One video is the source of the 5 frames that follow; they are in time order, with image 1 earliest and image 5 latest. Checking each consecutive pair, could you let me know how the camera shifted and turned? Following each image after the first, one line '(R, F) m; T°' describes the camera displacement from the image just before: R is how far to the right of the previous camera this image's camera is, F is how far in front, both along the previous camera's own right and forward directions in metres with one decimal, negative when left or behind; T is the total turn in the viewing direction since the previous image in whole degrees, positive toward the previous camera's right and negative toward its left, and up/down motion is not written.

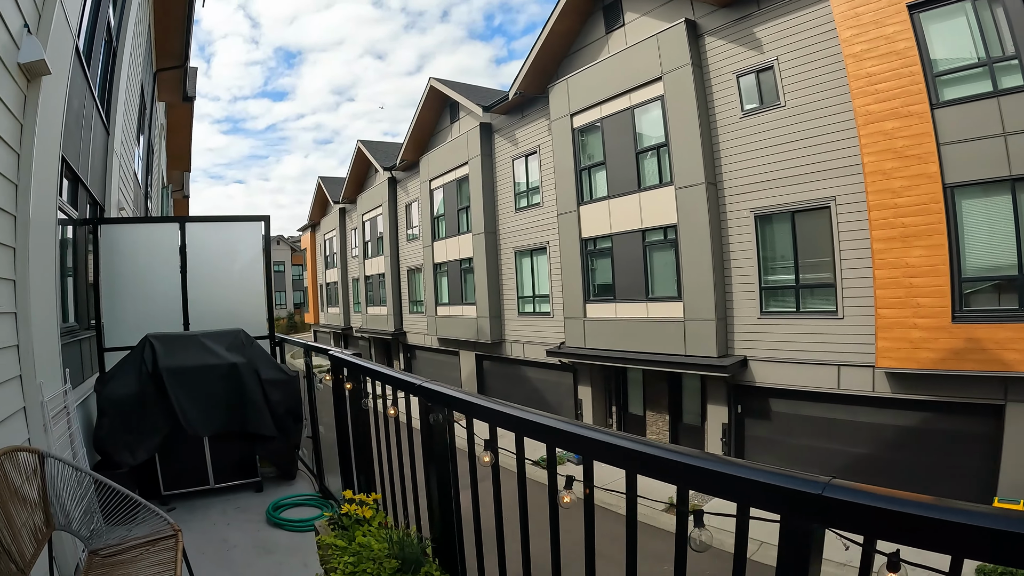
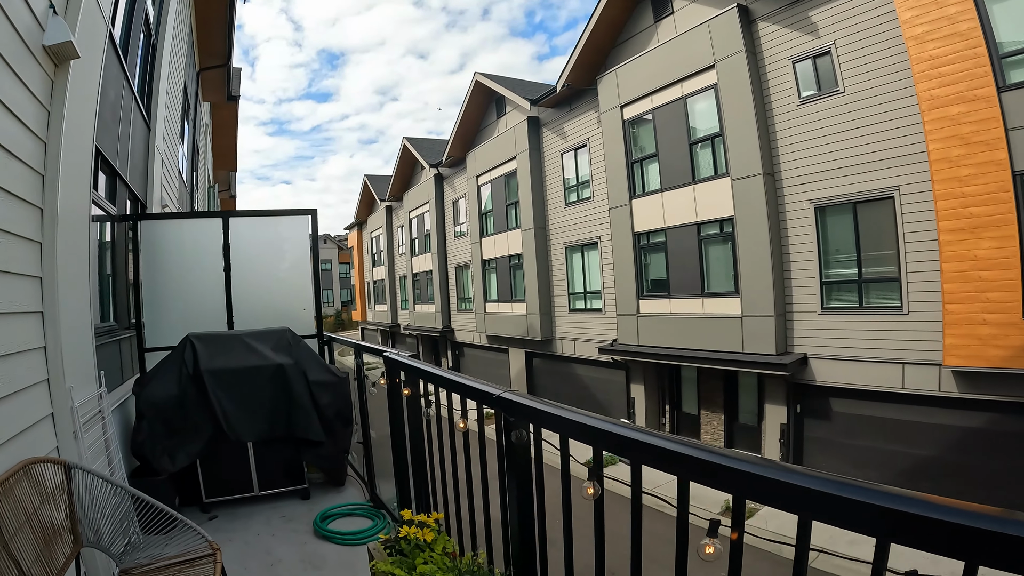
(-0.2, +0.3) m; -4°
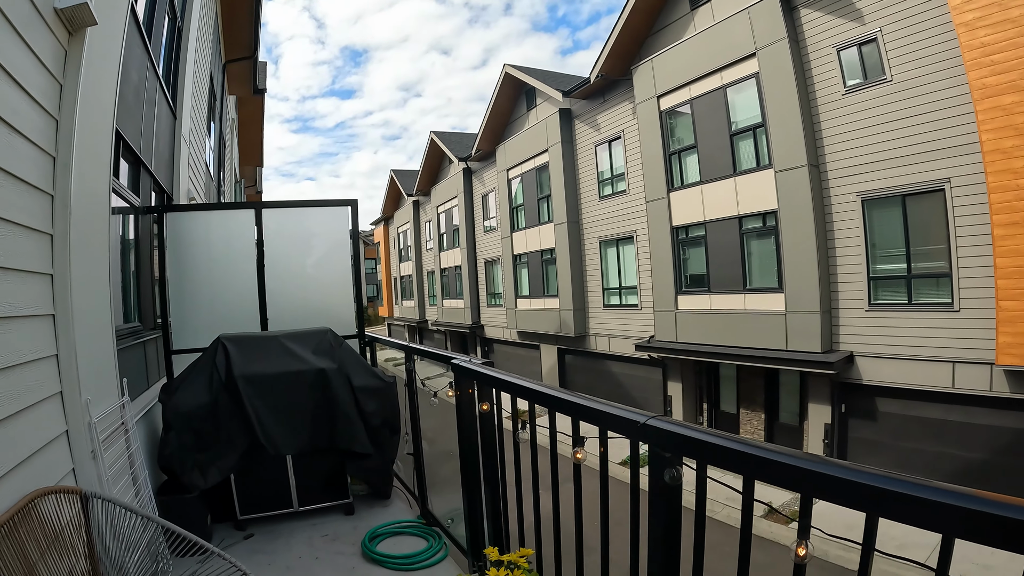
(-0.2, +0.2) m; -2°
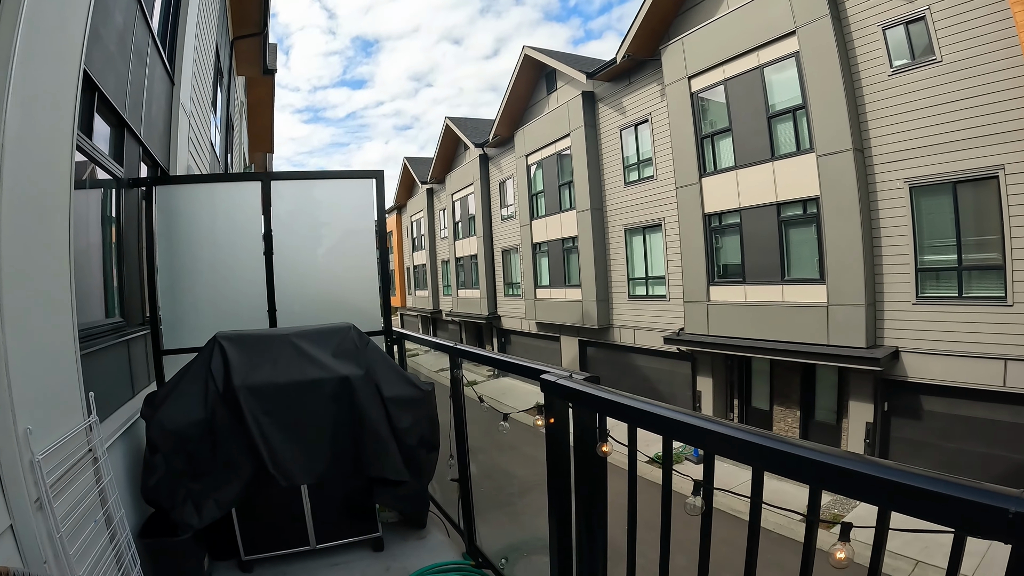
(-0.2, +0.4) m; -1°
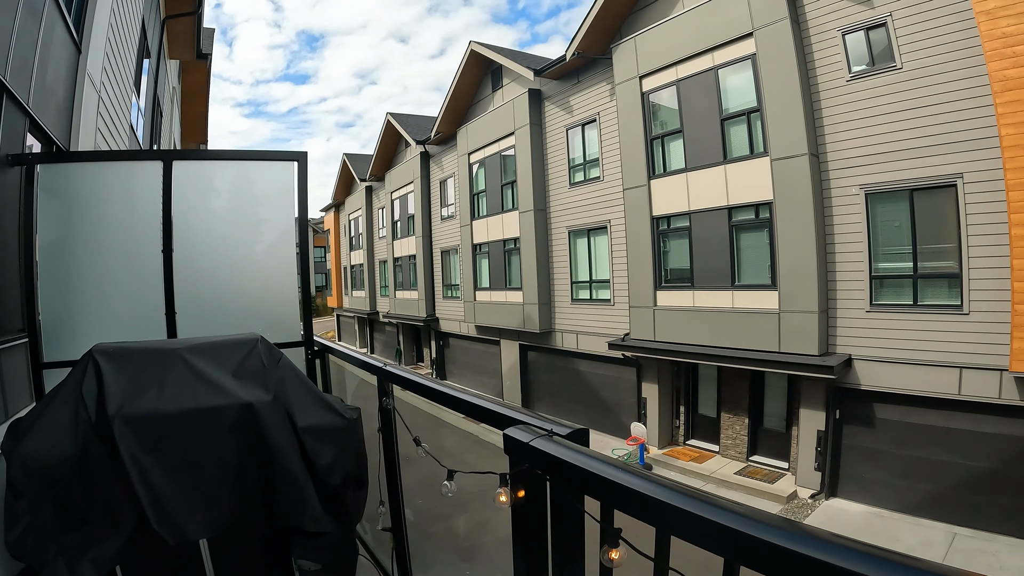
(0.0, +0.2) m; +5°
